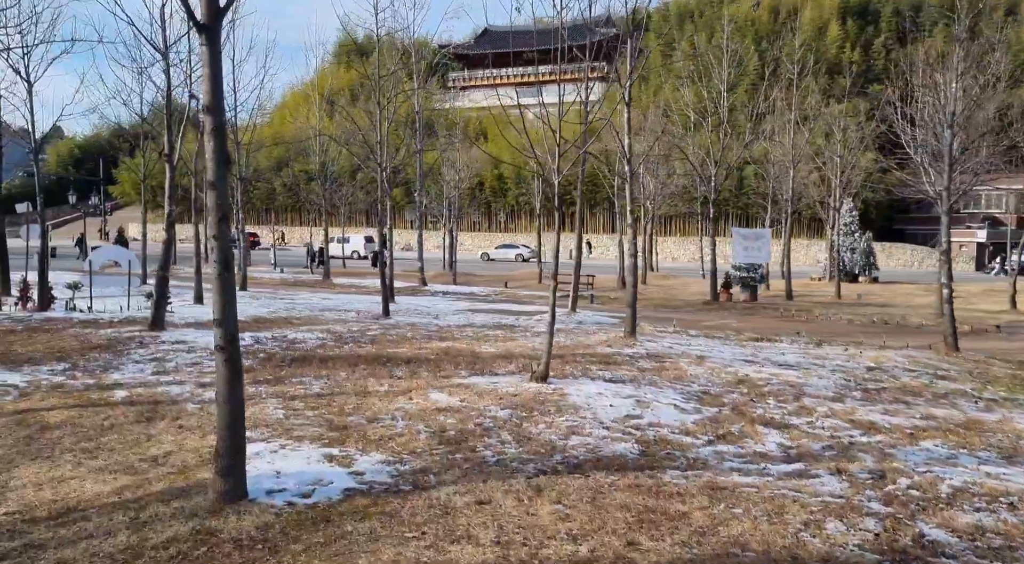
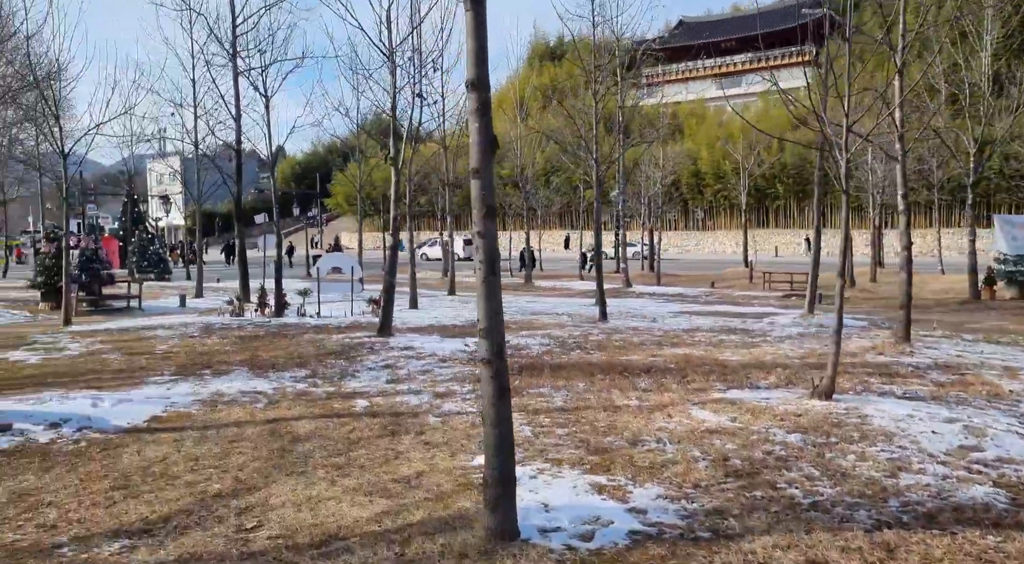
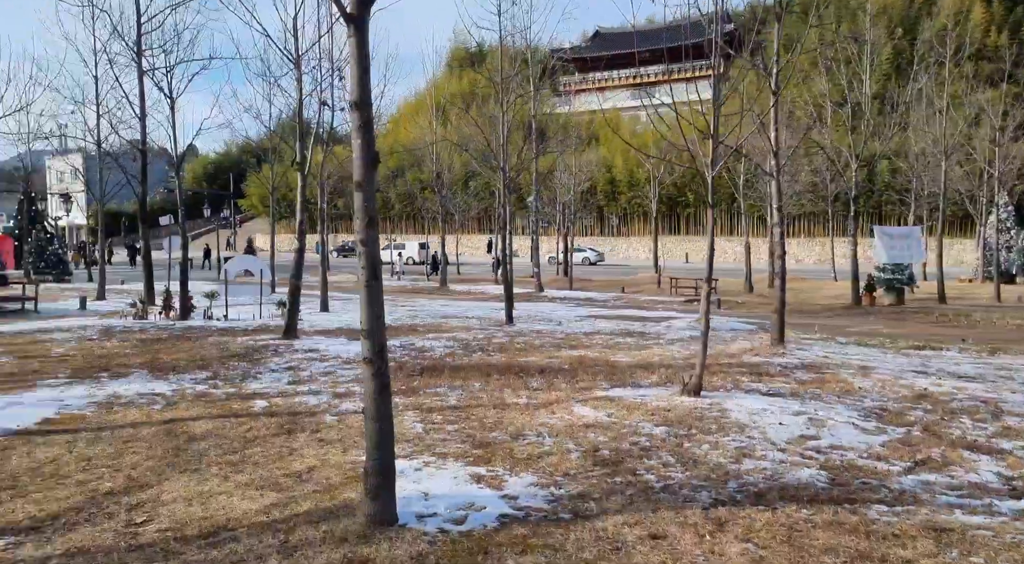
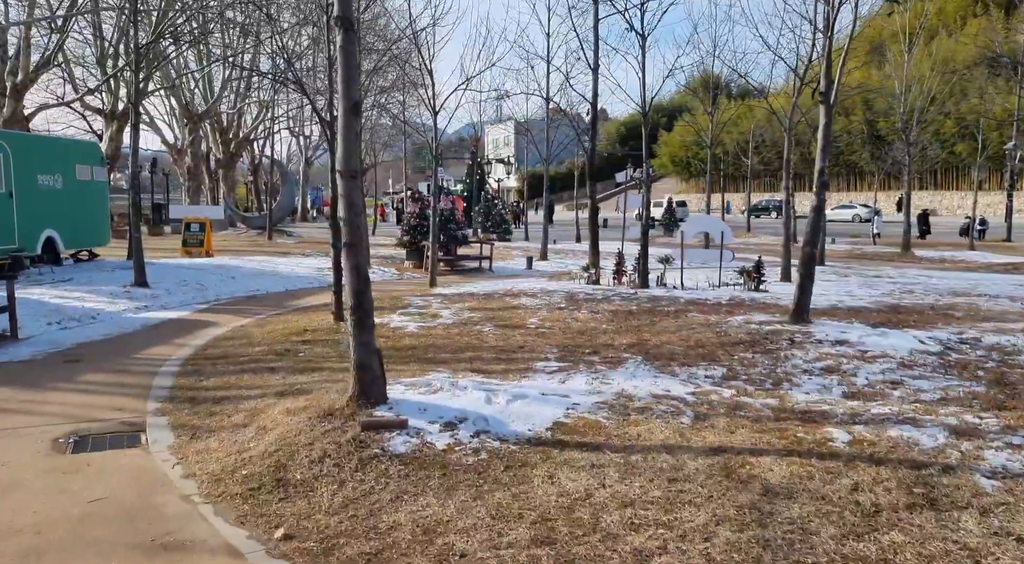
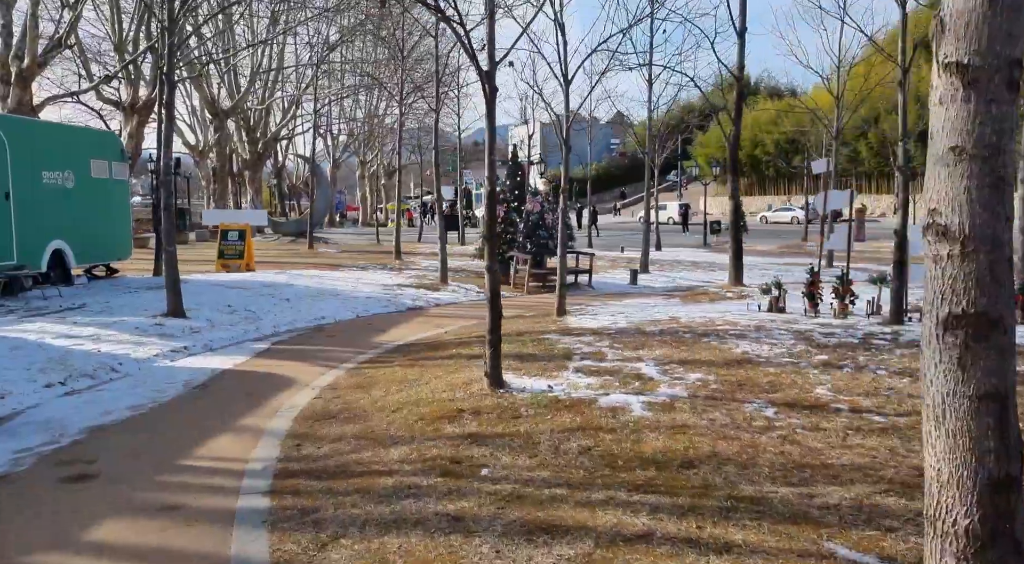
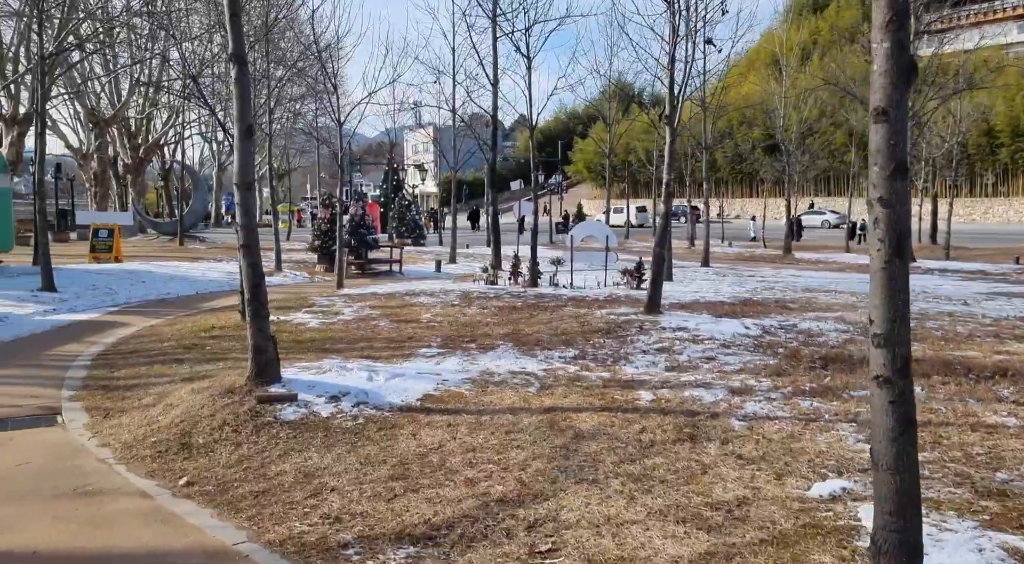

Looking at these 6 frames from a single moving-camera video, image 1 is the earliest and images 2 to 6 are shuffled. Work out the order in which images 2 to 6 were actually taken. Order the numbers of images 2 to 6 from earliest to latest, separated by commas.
3, 2, 6, 4, 5
